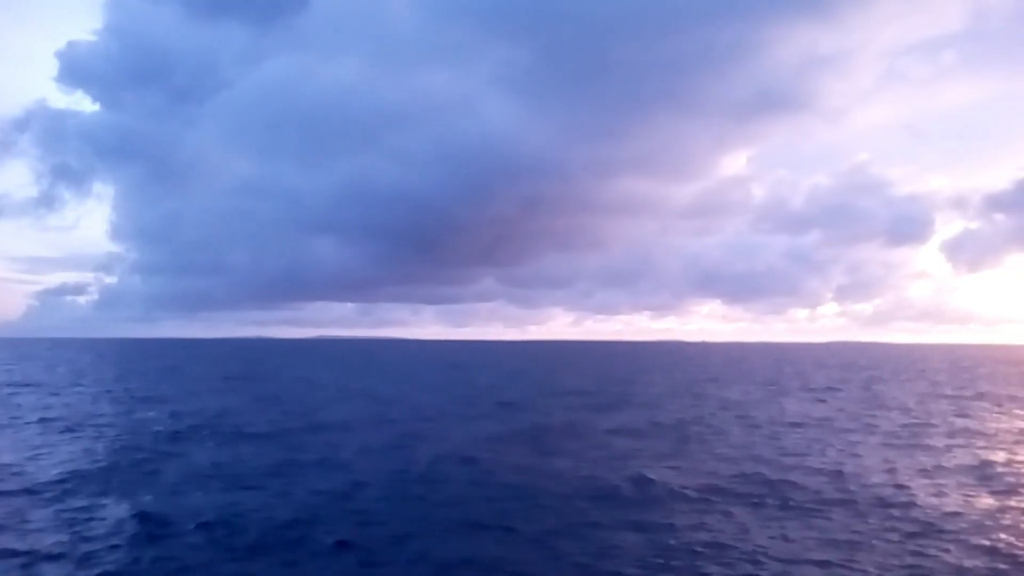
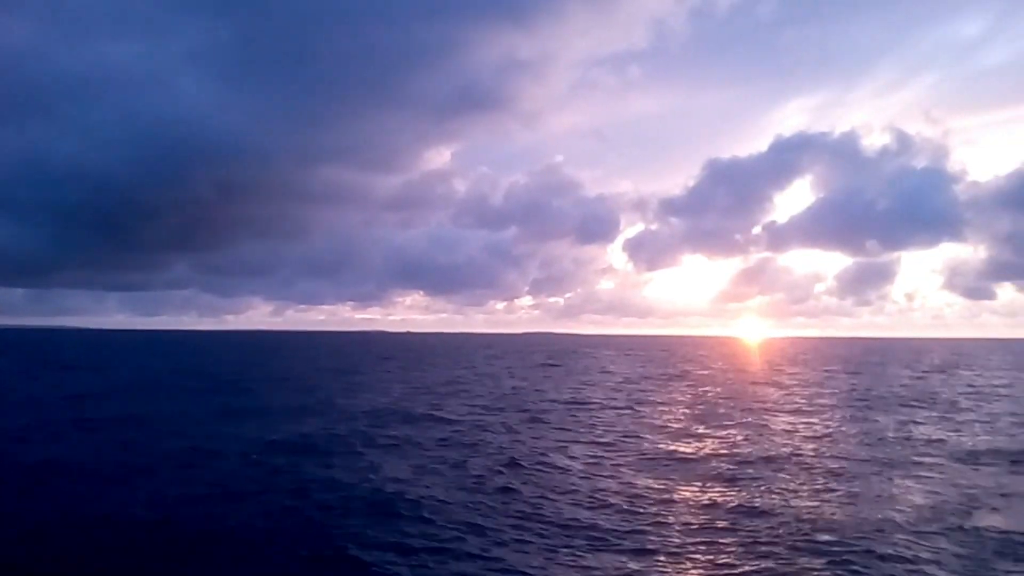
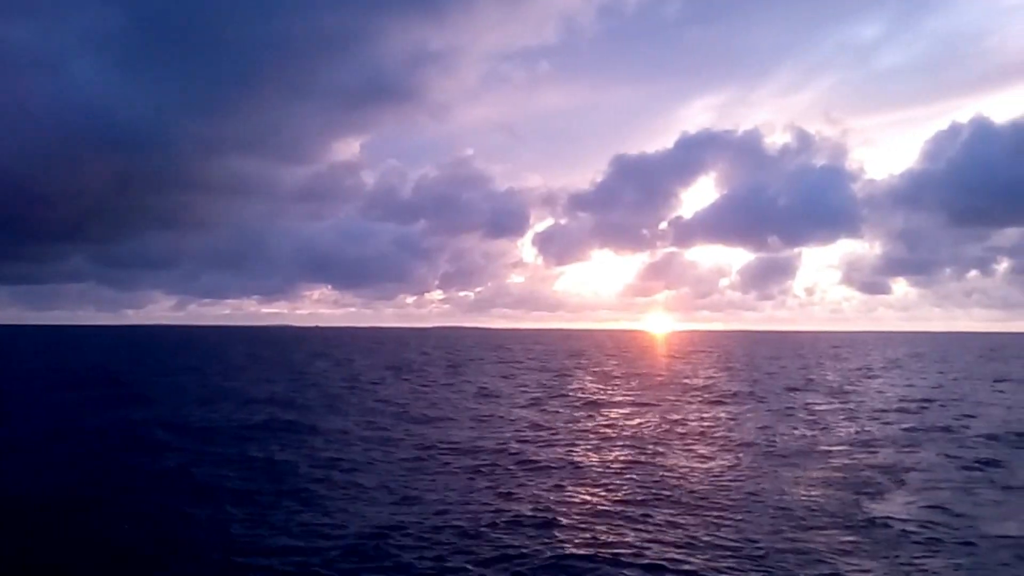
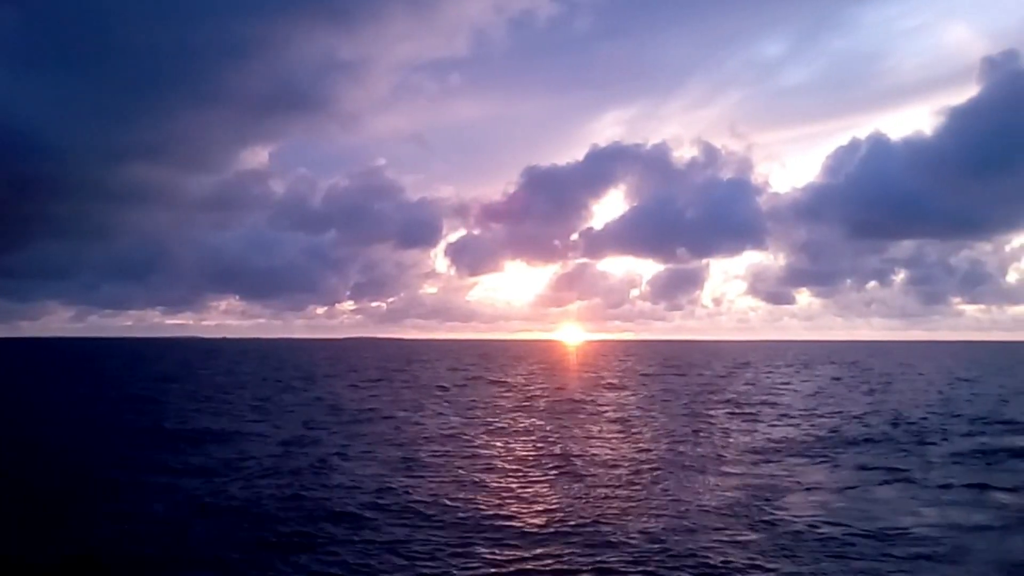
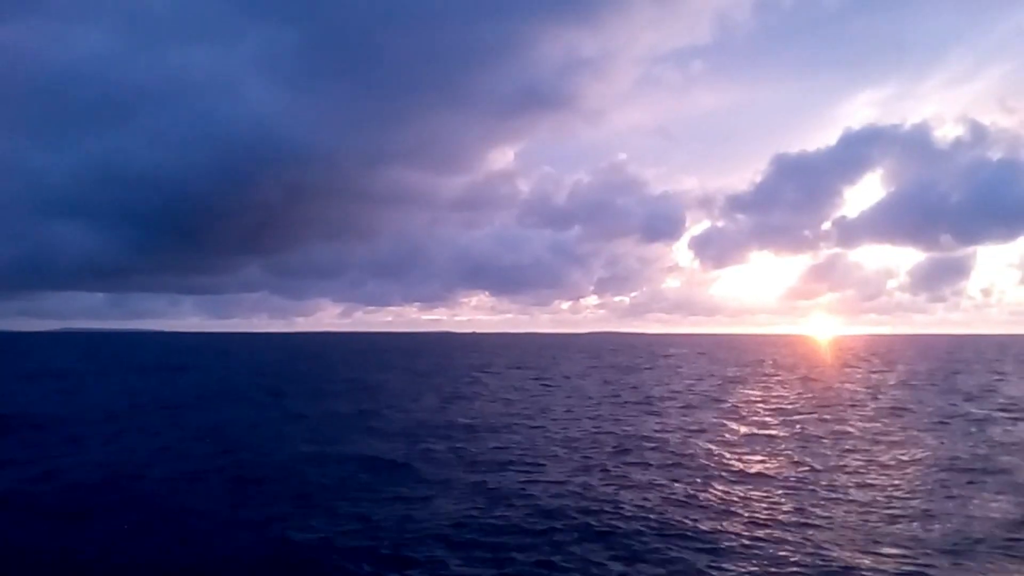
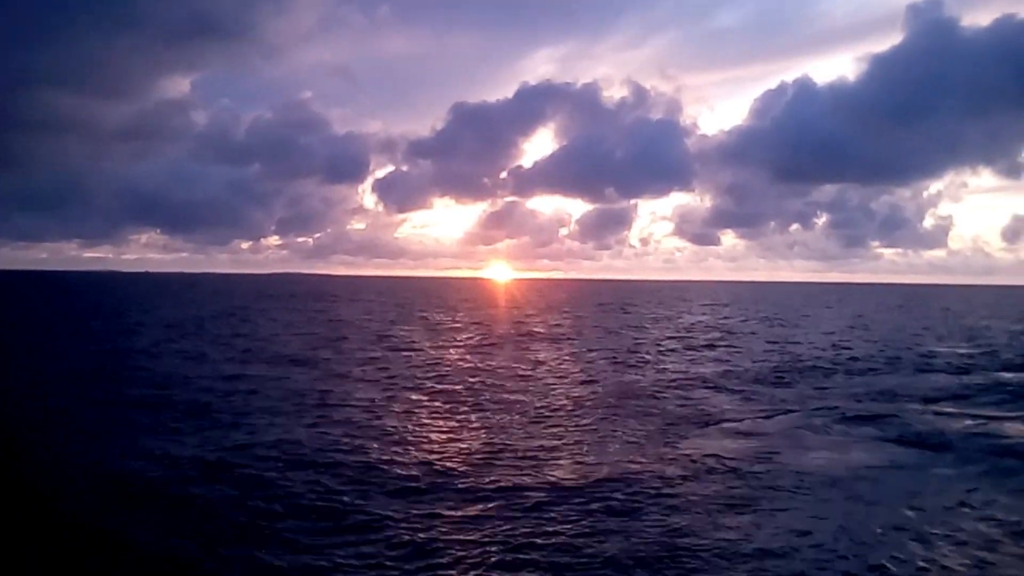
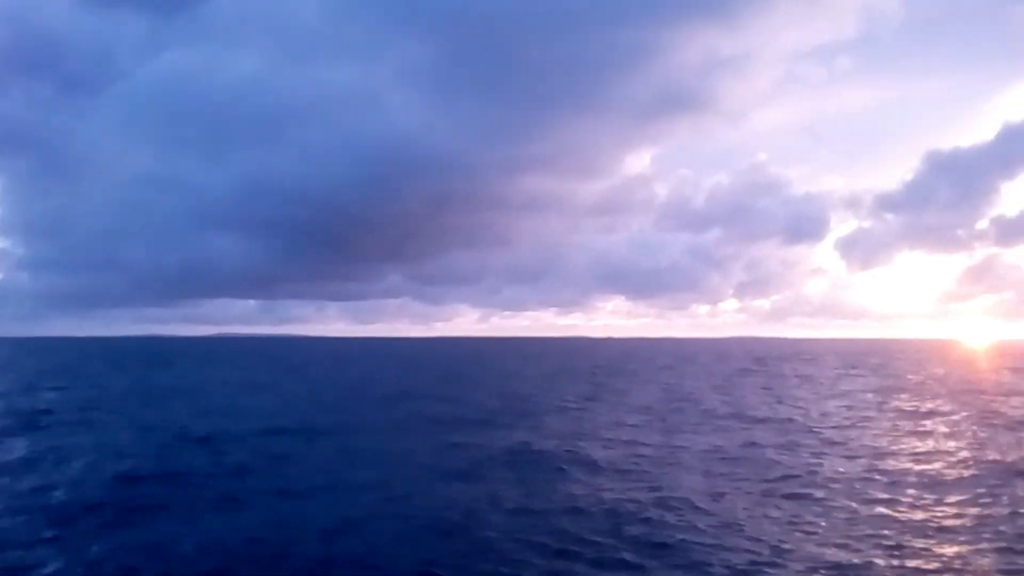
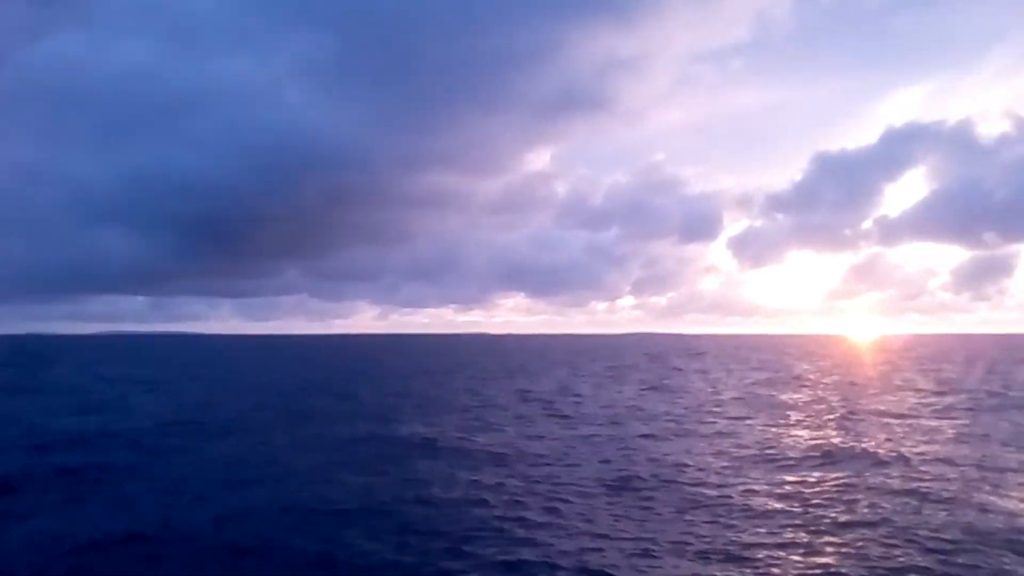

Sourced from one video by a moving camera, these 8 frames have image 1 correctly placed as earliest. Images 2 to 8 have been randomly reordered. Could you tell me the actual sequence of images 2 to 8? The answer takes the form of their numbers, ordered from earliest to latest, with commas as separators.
7, 8, 5, 2, 3, 4, 6
